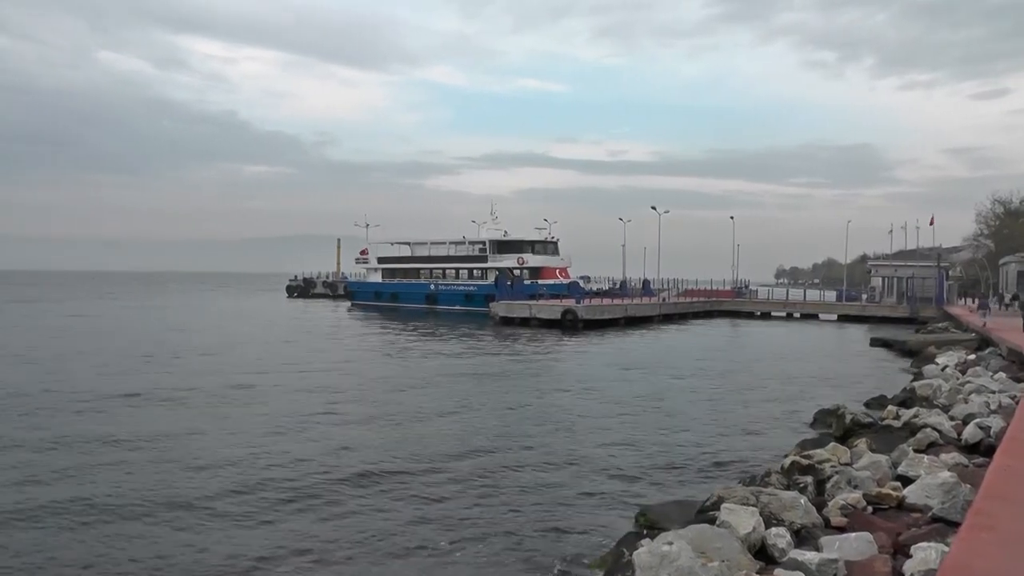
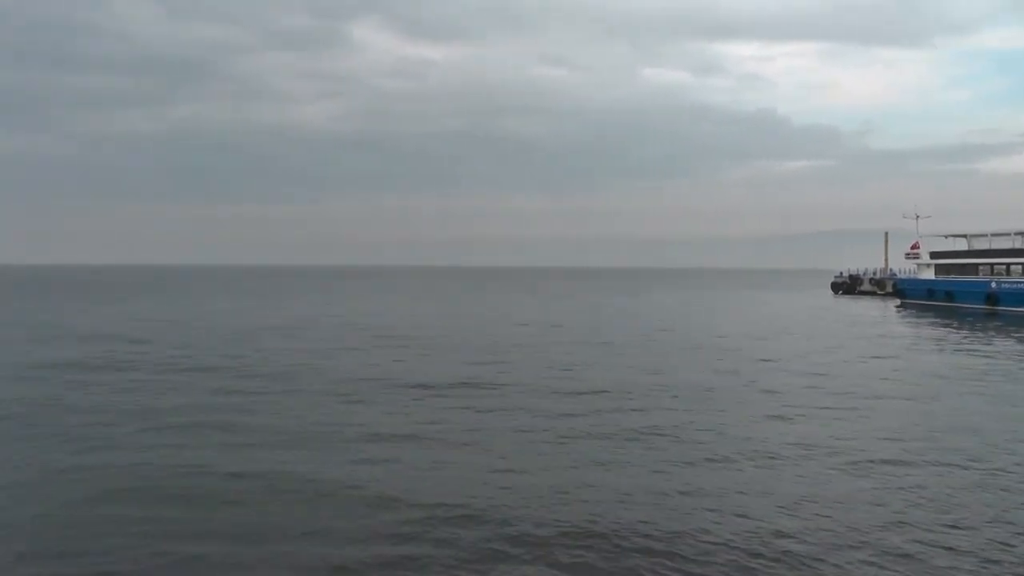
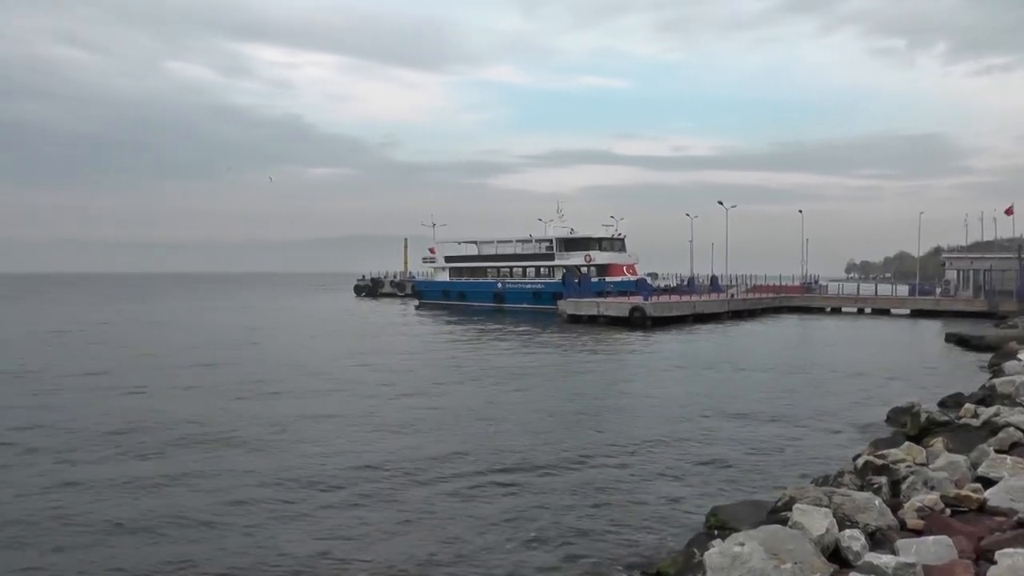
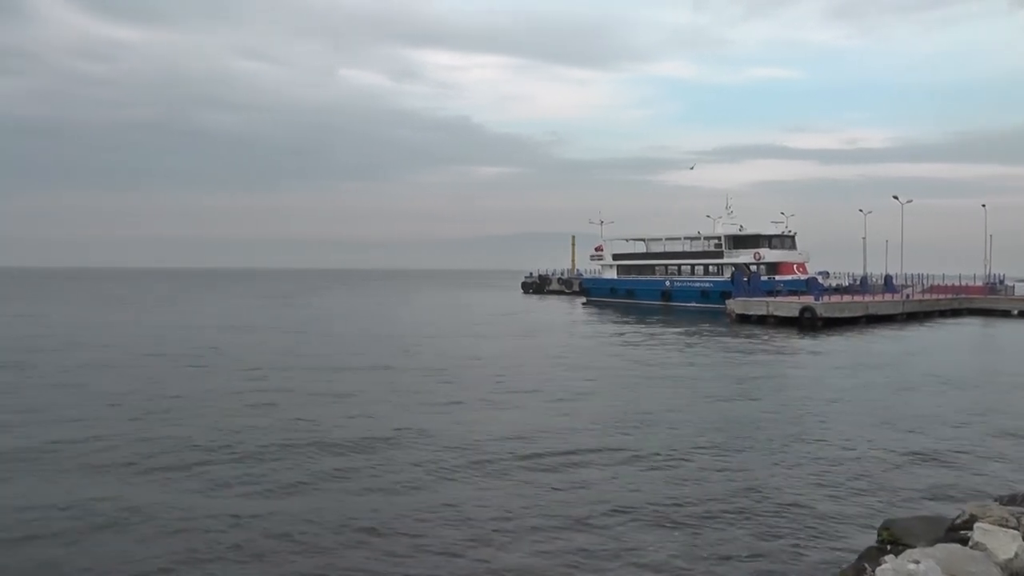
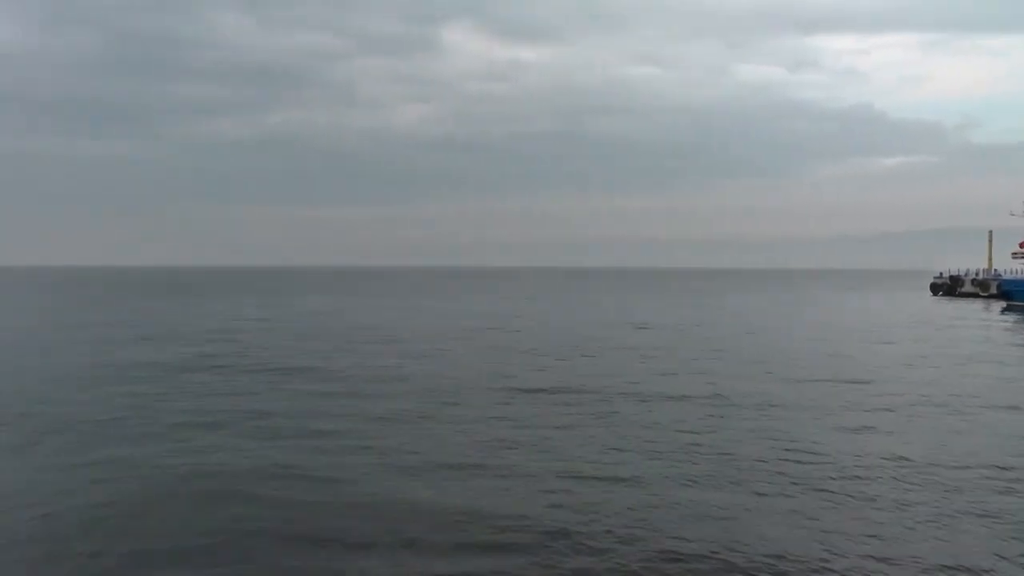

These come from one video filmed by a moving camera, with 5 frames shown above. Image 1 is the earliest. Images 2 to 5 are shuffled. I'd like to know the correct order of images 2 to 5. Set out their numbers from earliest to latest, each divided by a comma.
3, 4, 2, 5
